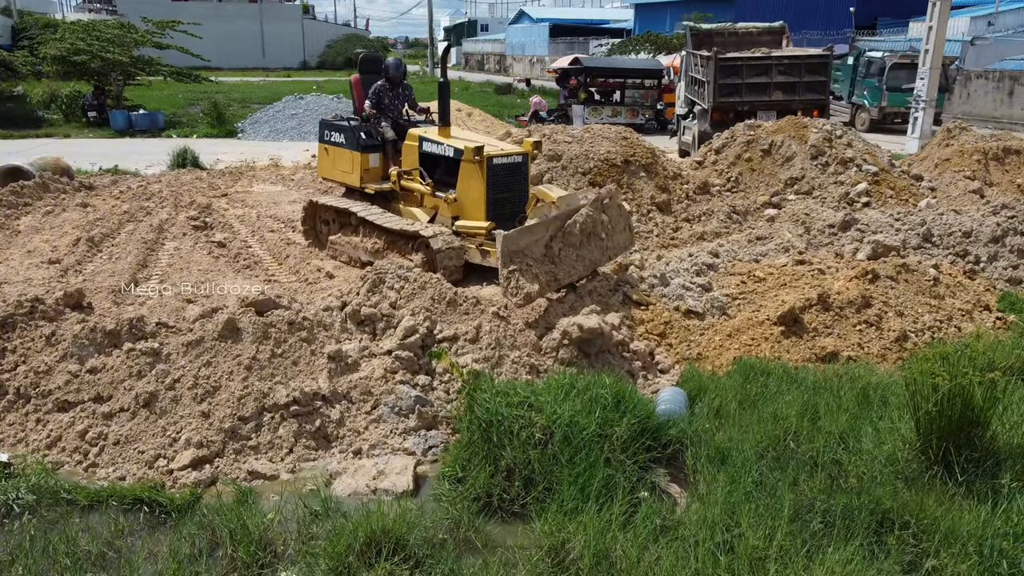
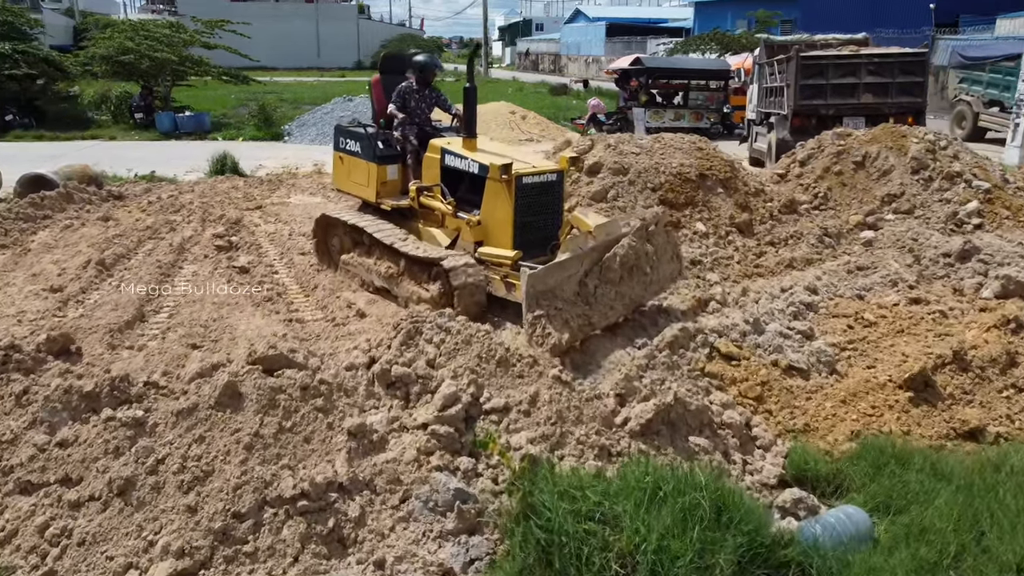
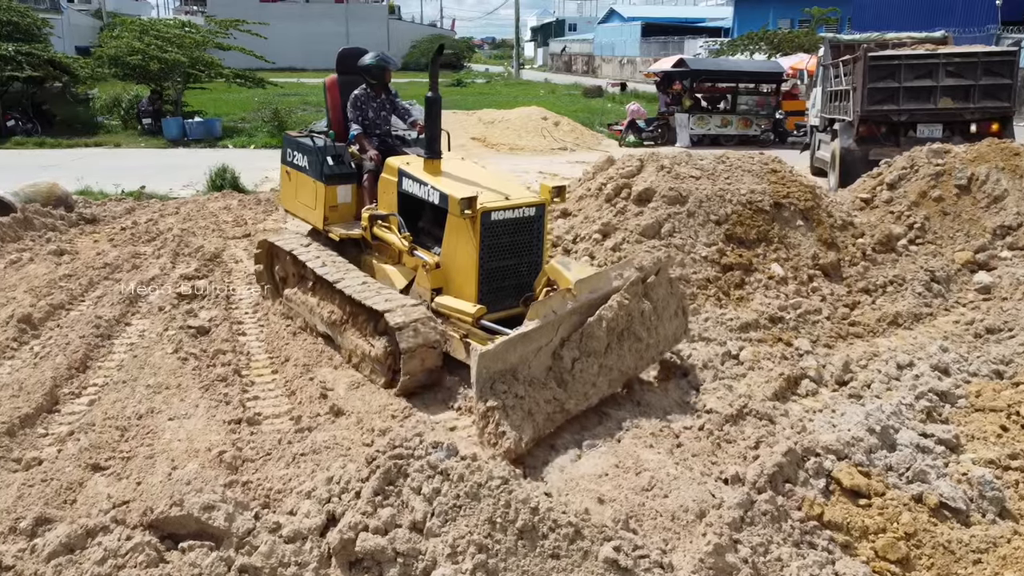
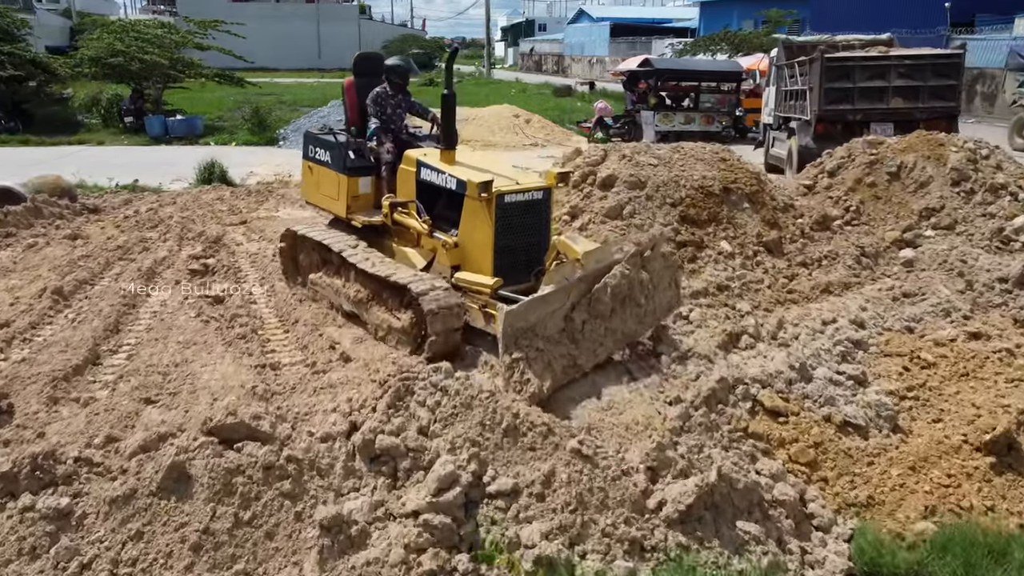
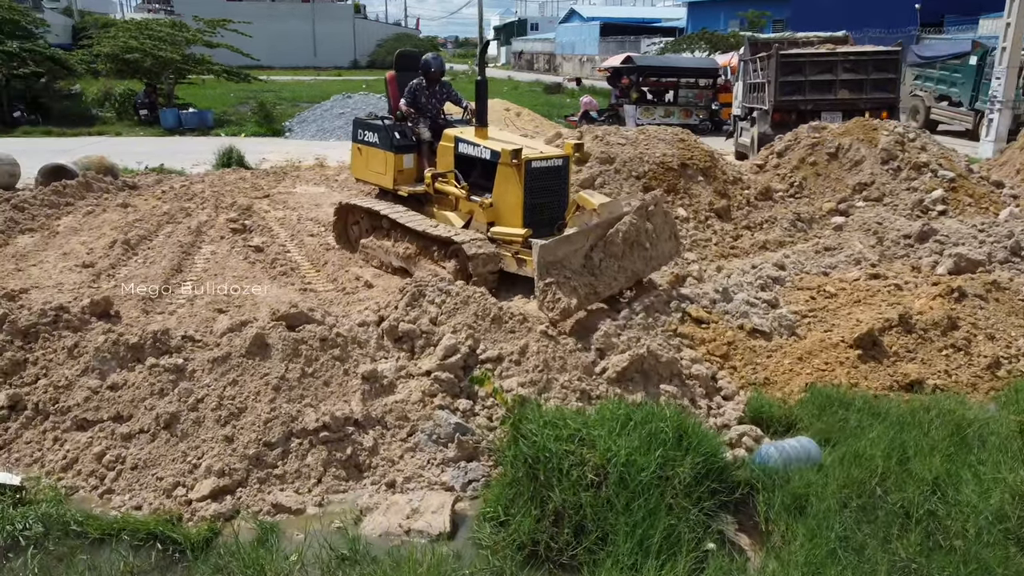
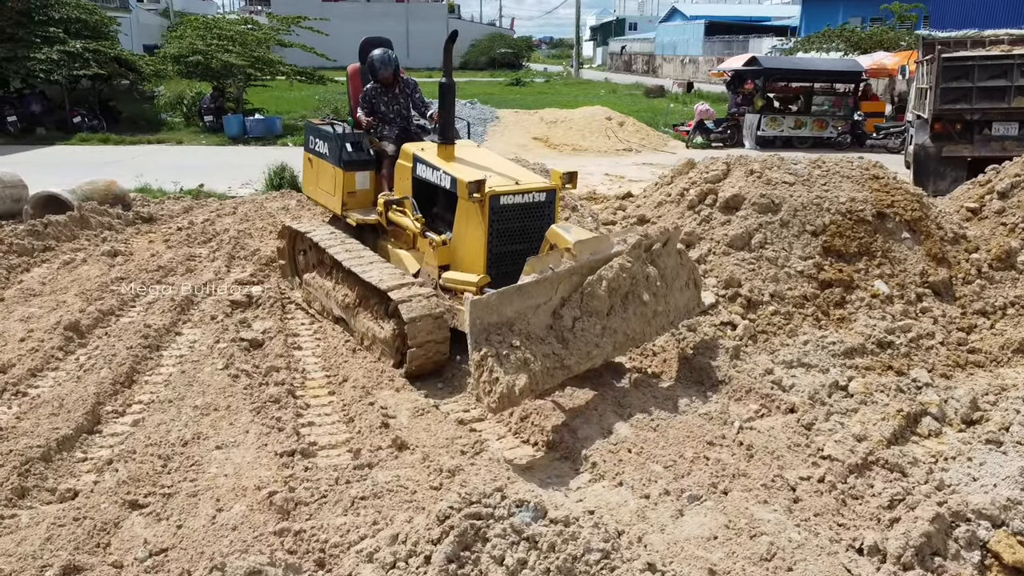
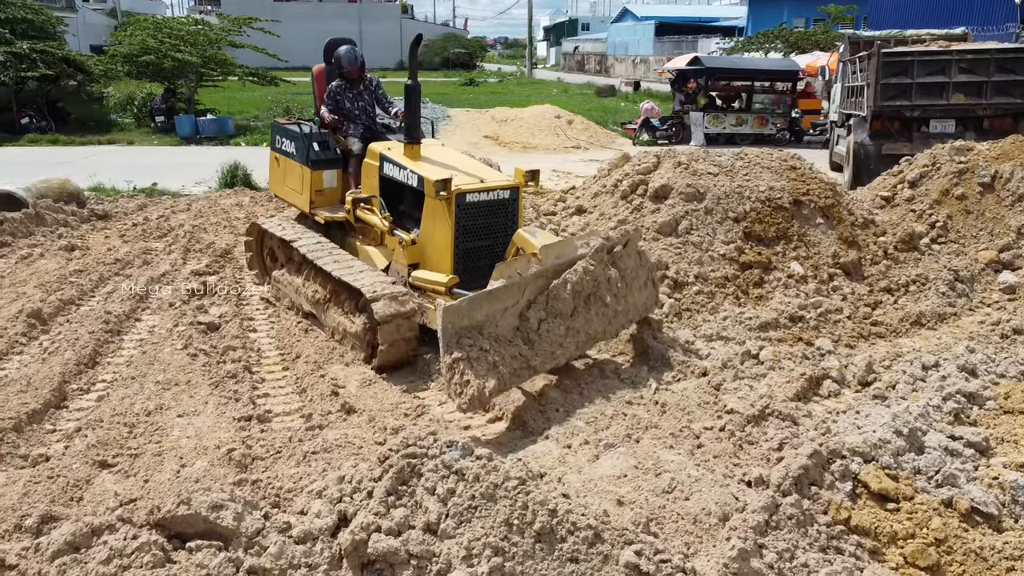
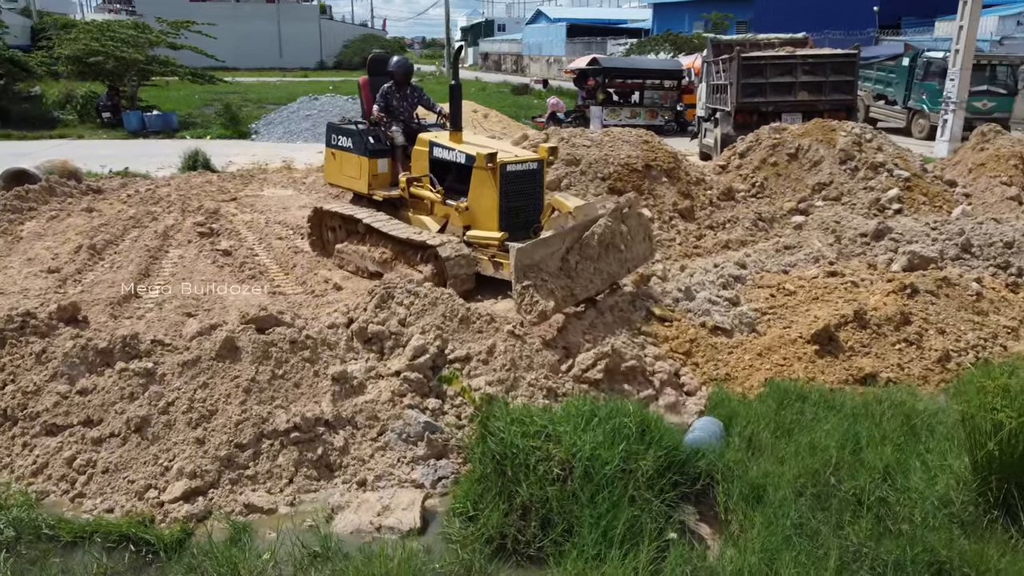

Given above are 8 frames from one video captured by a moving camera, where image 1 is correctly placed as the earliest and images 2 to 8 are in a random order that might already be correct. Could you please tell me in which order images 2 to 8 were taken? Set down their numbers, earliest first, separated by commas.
8, 5, 2, 4, 3, 7, 6
